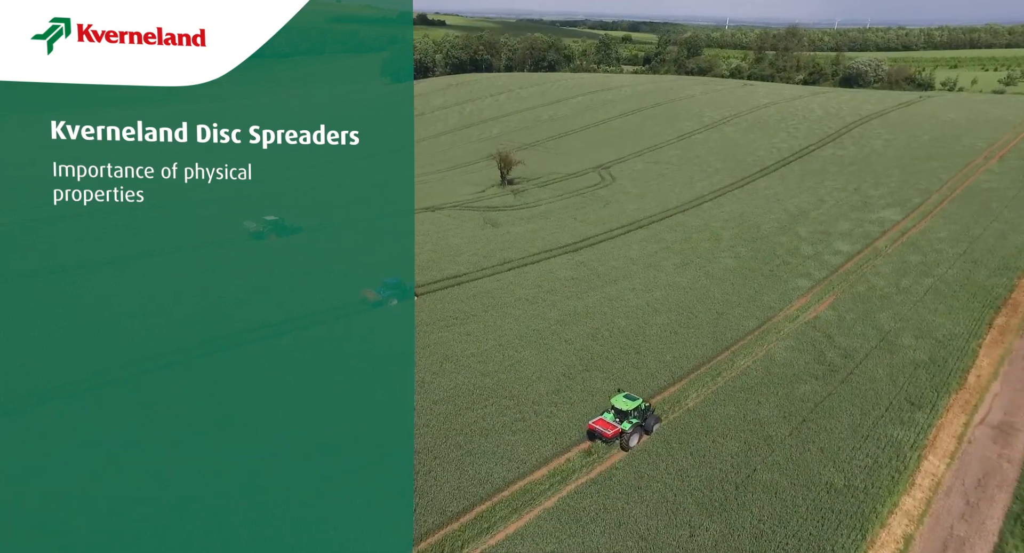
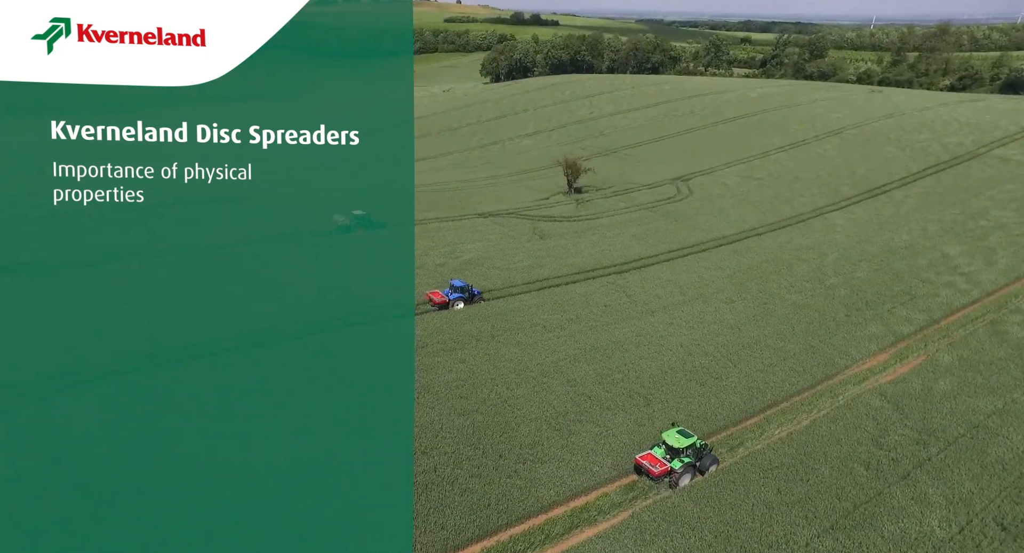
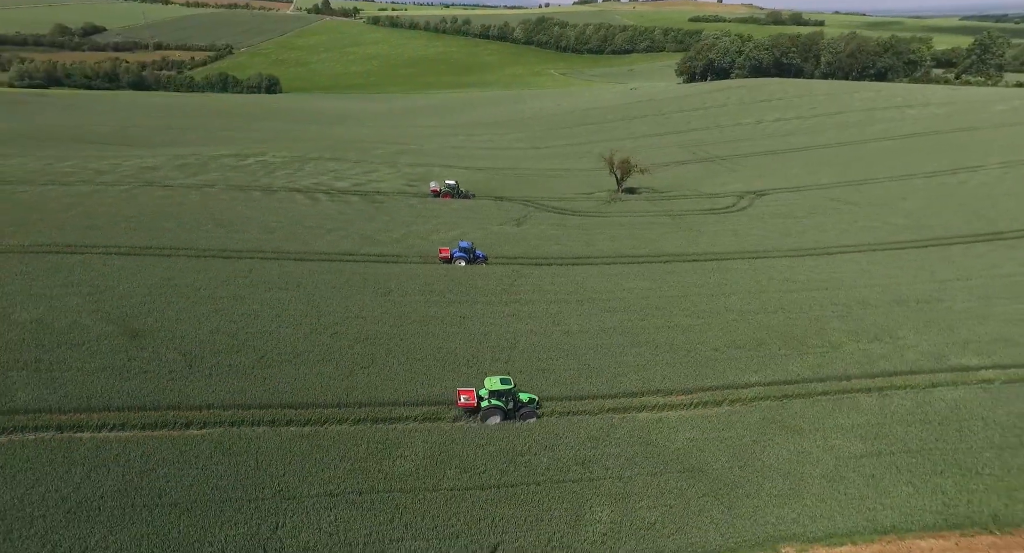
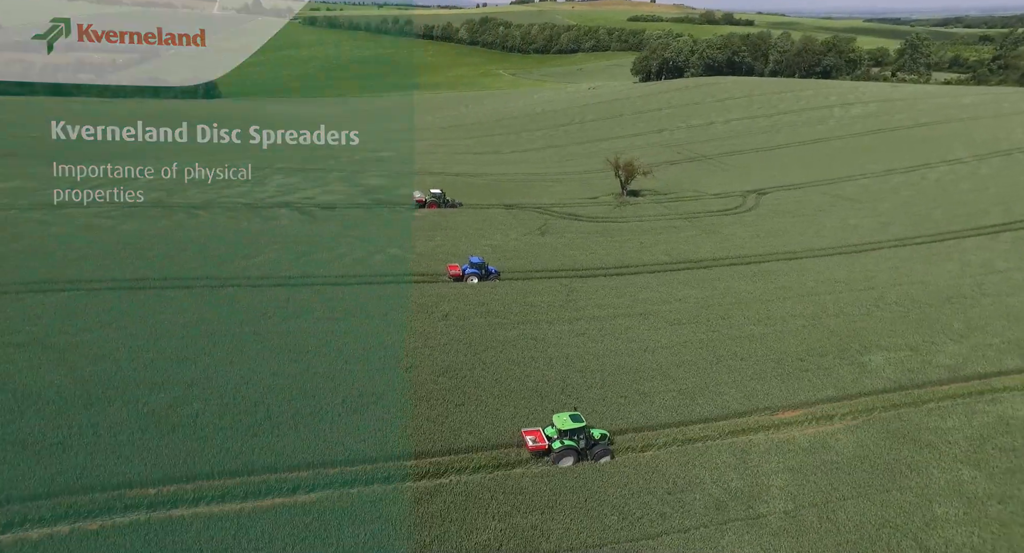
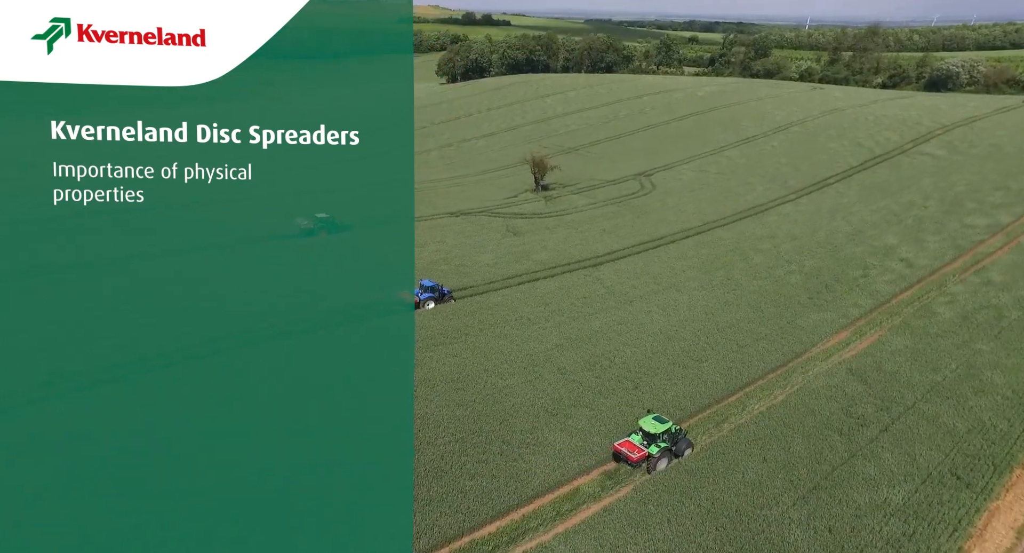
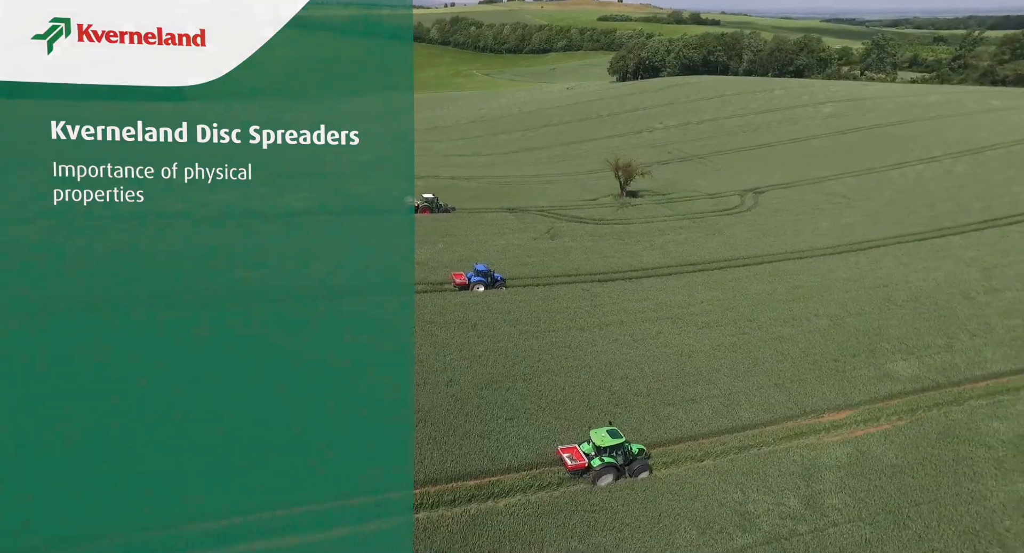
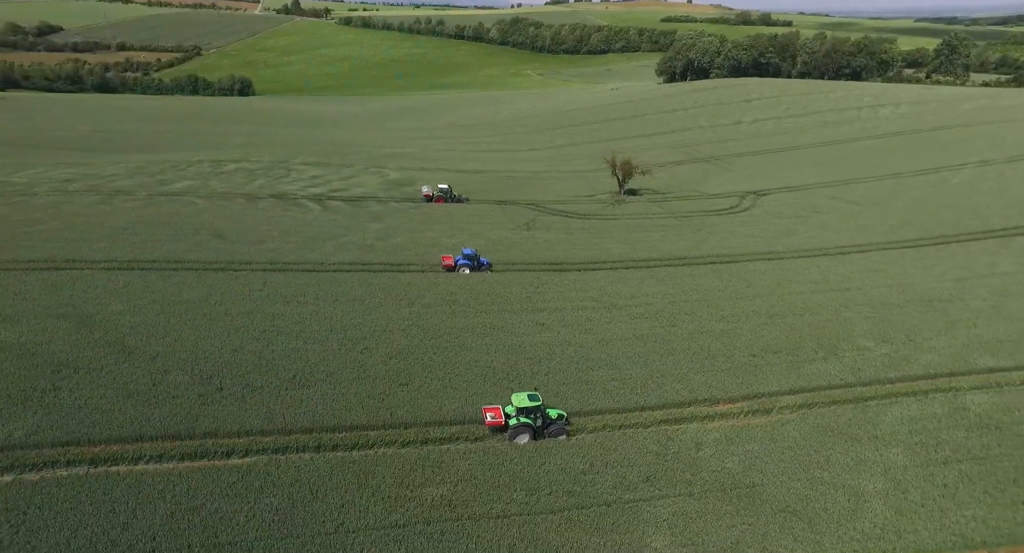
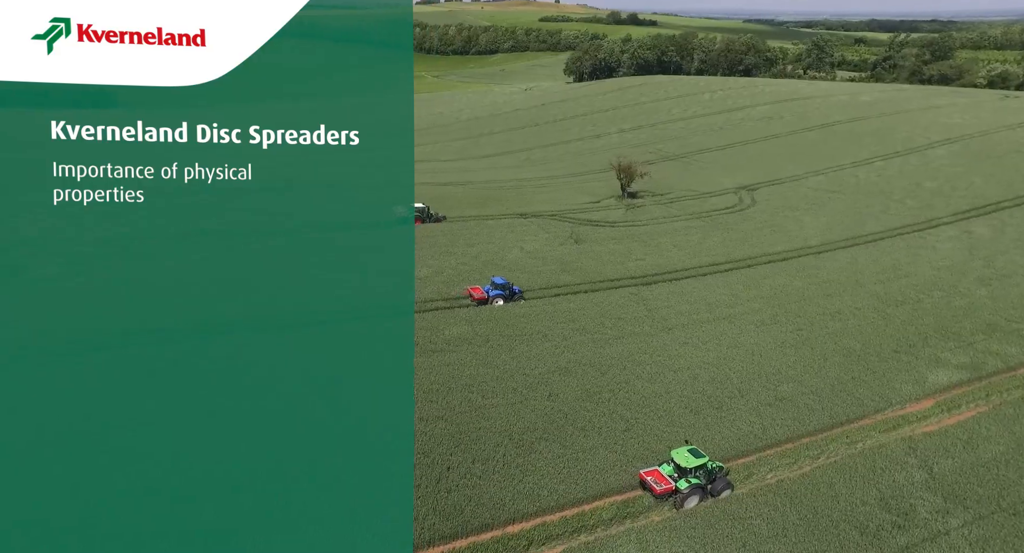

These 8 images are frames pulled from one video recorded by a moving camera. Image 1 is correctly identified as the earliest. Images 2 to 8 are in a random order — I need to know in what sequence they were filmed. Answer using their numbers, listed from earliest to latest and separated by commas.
5, 2, 8, 6, 4, 7, 3
